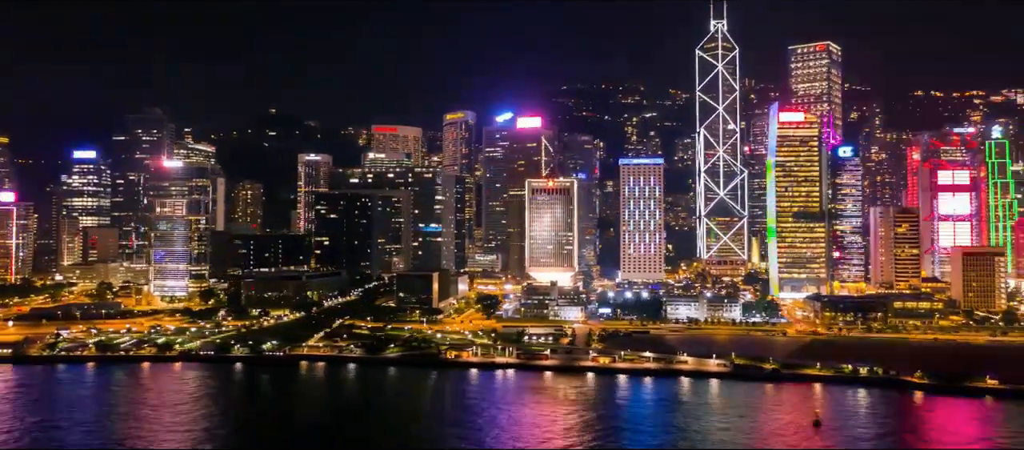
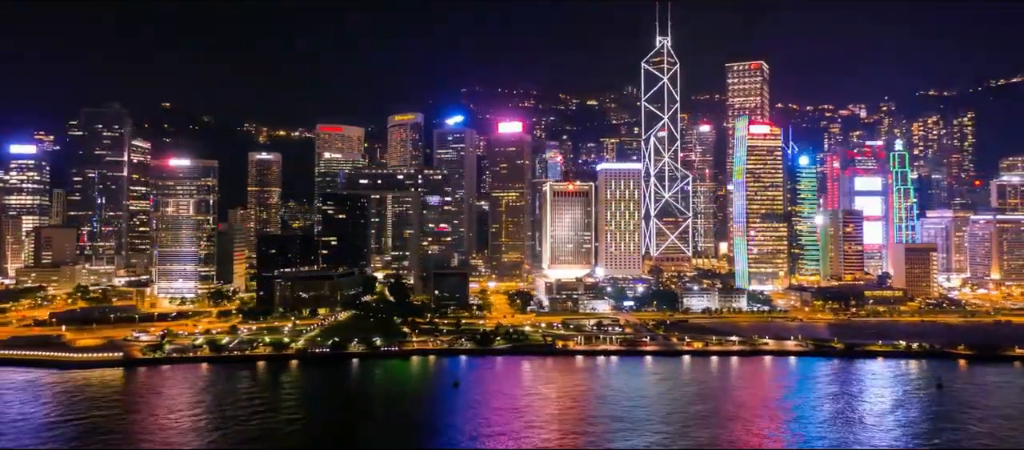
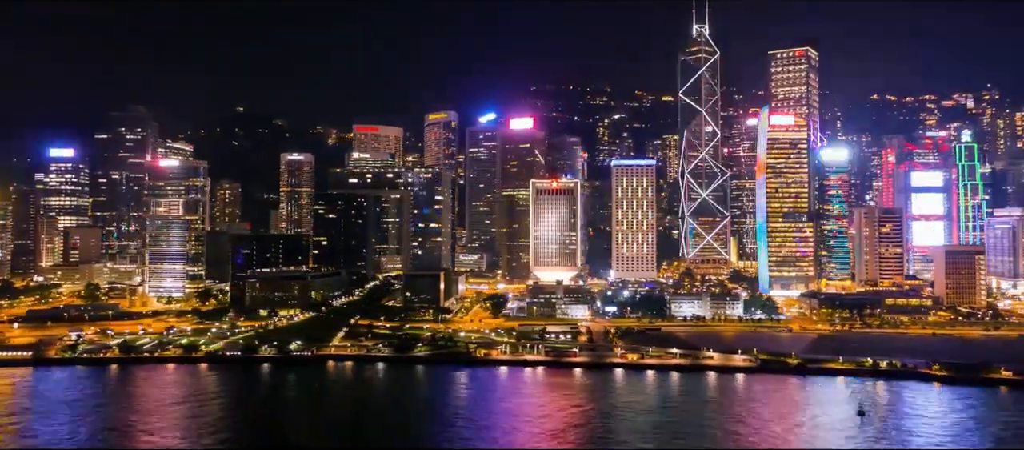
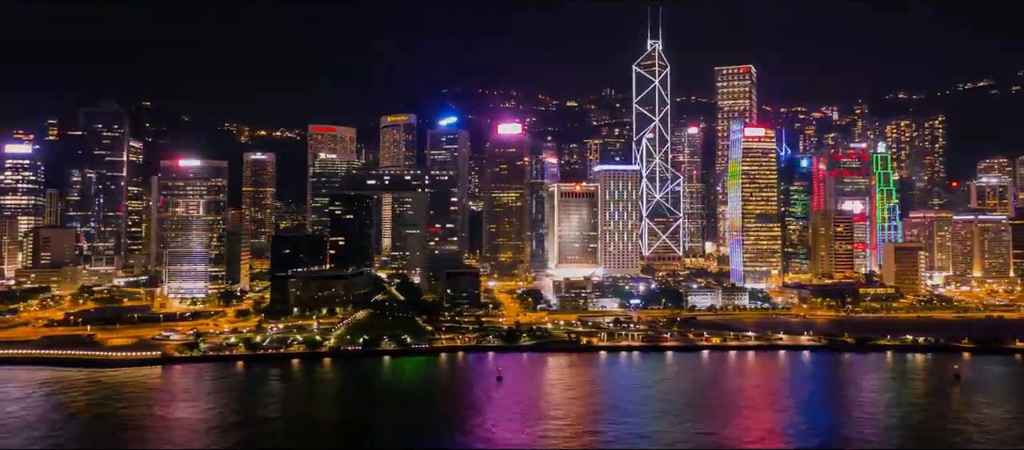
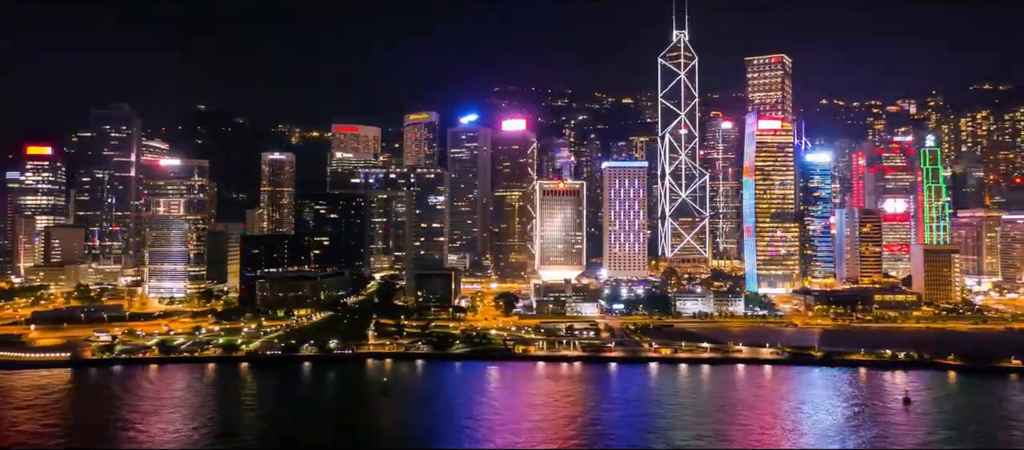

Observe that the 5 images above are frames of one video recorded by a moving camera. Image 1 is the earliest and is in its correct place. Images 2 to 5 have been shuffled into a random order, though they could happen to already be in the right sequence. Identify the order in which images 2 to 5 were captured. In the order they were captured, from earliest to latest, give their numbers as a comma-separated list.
3, 5, 2, 4
